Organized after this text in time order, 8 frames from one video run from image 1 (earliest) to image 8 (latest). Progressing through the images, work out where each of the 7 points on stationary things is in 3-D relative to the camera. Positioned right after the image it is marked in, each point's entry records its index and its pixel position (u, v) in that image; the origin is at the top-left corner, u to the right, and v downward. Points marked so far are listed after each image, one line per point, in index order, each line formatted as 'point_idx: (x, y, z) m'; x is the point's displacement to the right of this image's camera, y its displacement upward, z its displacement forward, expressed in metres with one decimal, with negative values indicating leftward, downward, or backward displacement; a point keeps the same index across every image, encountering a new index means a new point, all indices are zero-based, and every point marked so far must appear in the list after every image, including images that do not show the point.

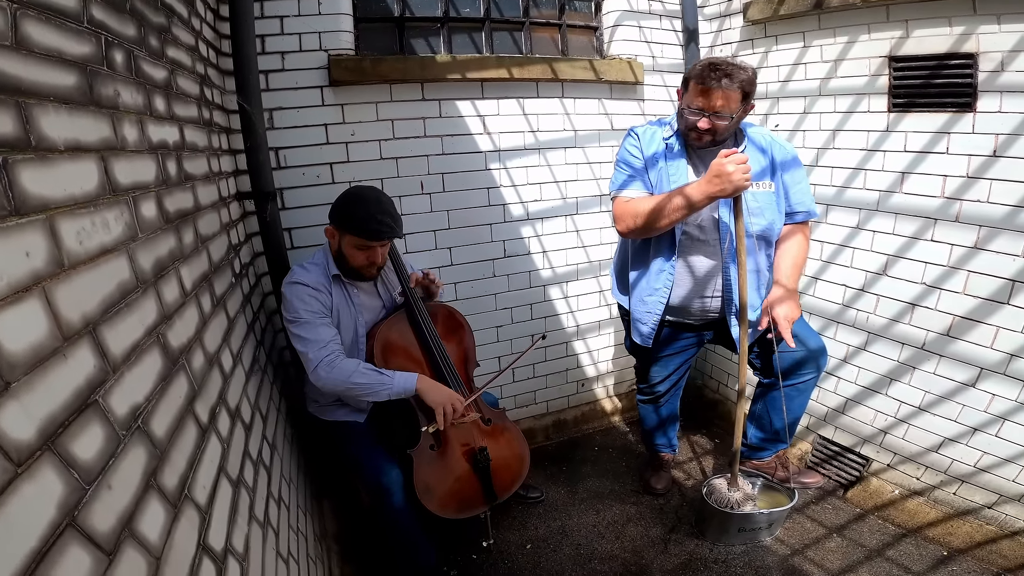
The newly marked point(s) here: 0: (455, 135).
0: (-0.3, +0.8, +2.9) m
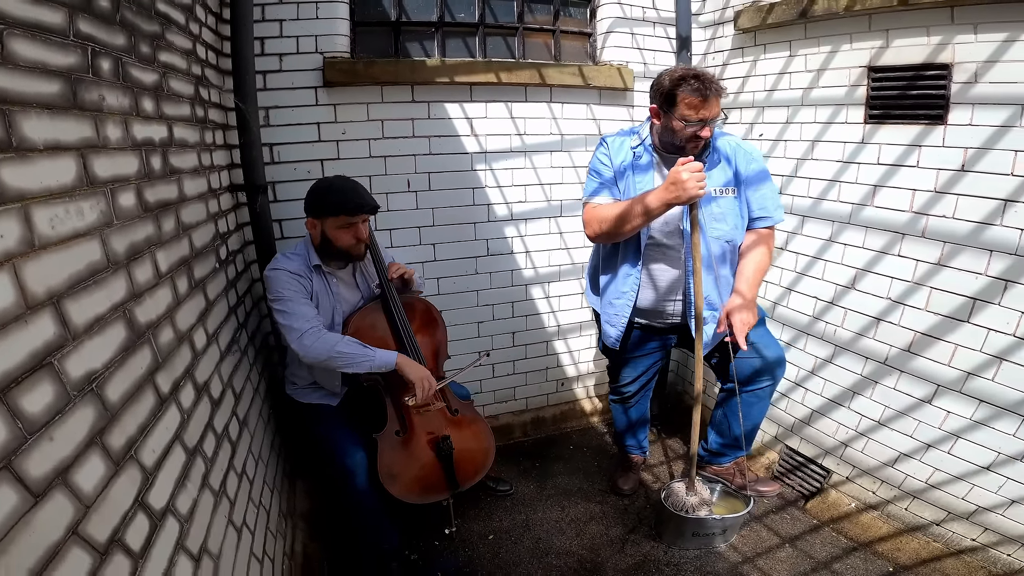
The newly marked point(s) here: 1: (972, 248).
0: (-0.4, +0.9, +3.0) m
1: (+1.8, +0.1, +2.1) m
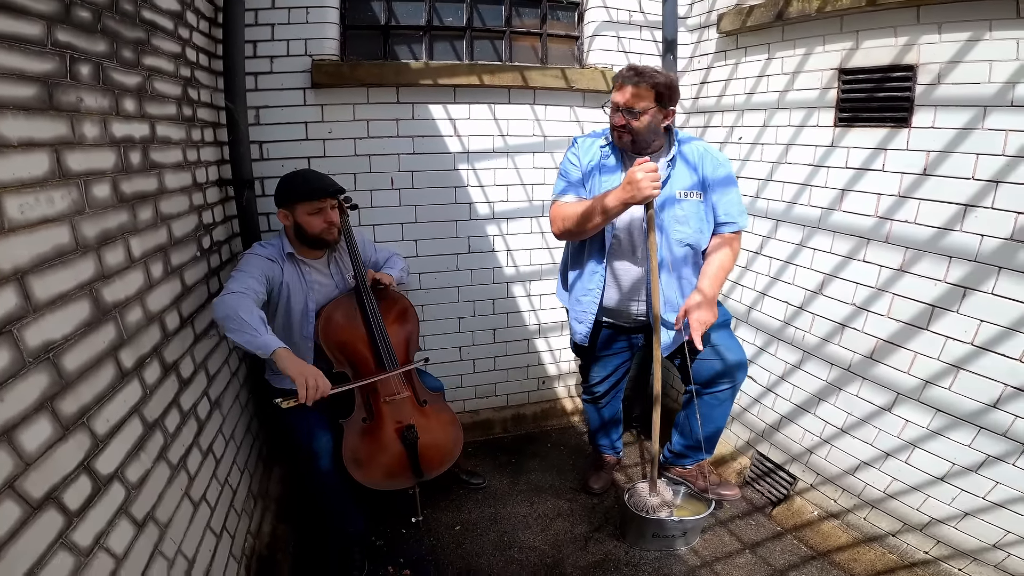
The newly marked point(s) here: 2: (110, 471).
0: (-0.5, +0.9, +3.1) m
1: (+1.6, +0.1, +2.0) m
2: (-1.3, -0.6, +1.6) m
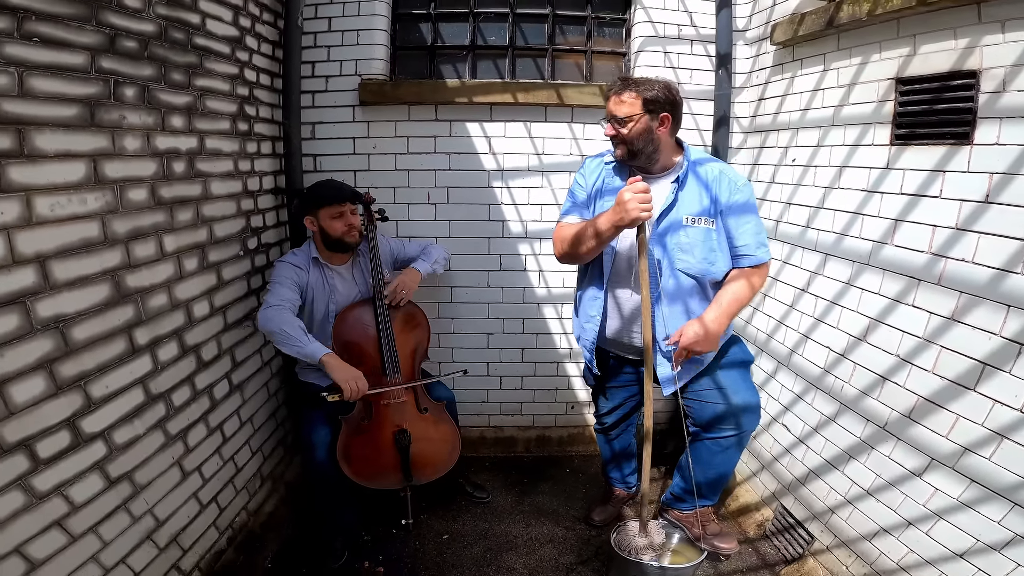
0: (-0.3, +0.8, +3.2) m
1: (+1.5, 0.0, +1.6) m
2: (-1.5, -0.5, +1.9) m
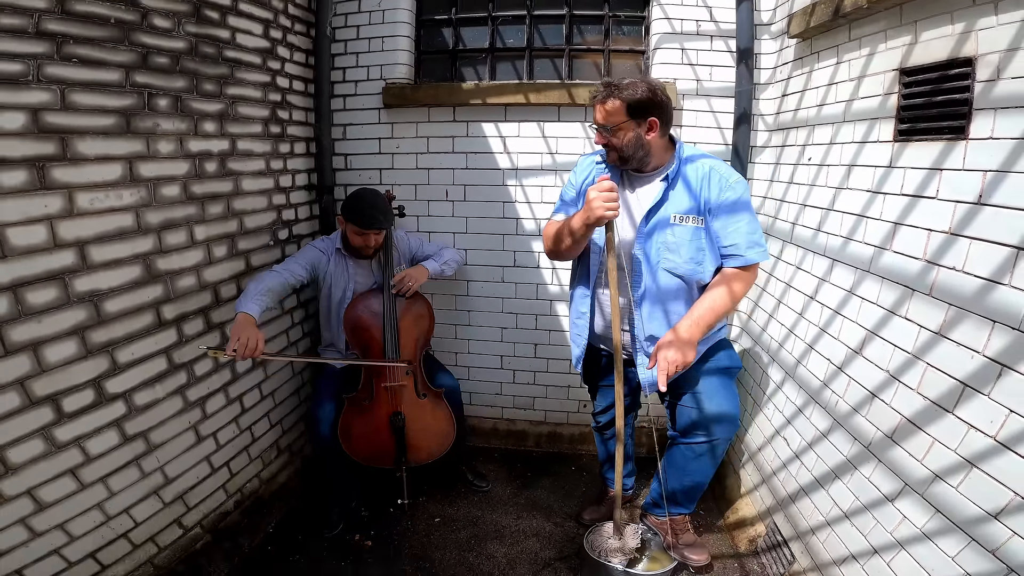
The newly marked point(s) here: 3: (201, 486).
0: (-0.2, +0.8, +3.3) m
1: (+1.3, -0.1, +1.5) m
2: (-1.6, -0.4, +2.2) m
3: (-1.6, -1.0, +2.6) m
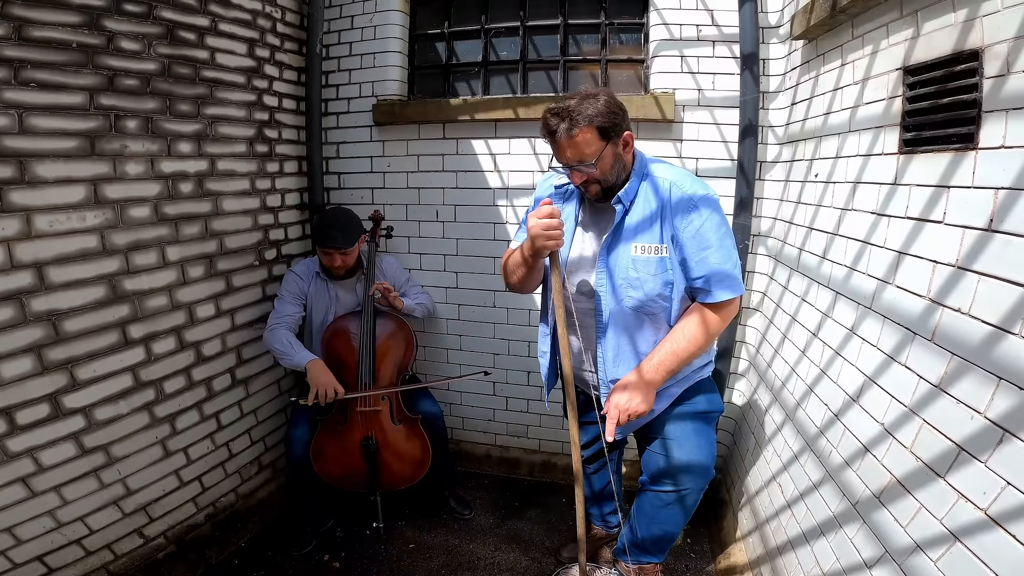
0: (-0.3, +0.7, +3.2) m
1: (+1.1, -0.2, +1.2) m
2: (-1.8, -0.5, +2.2) m
3: (-1.7, -1.0, +2.5) m
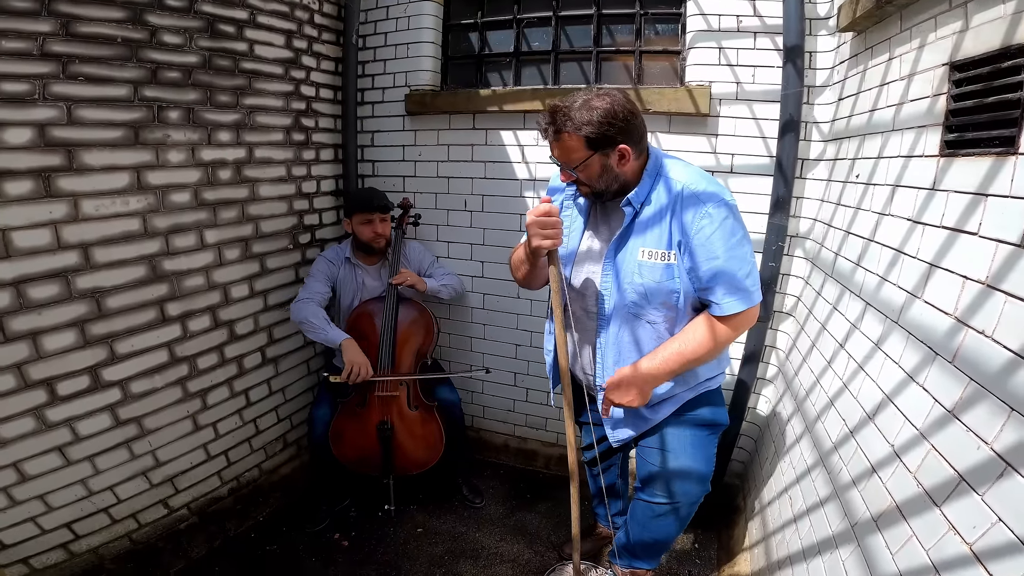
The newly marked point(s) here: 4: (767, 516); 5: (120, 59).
0: (-0.1, +0.8, +3.1) m
1: (+1.0, -0.2, +1.1) m
2: (-1.8, -0.4, +2.3) m
3: (-1.7, -0.9, +2.7) m
4: (+1.1, -1.0, +2.2) m
5: (-1.6, +1.0, +2.2) m
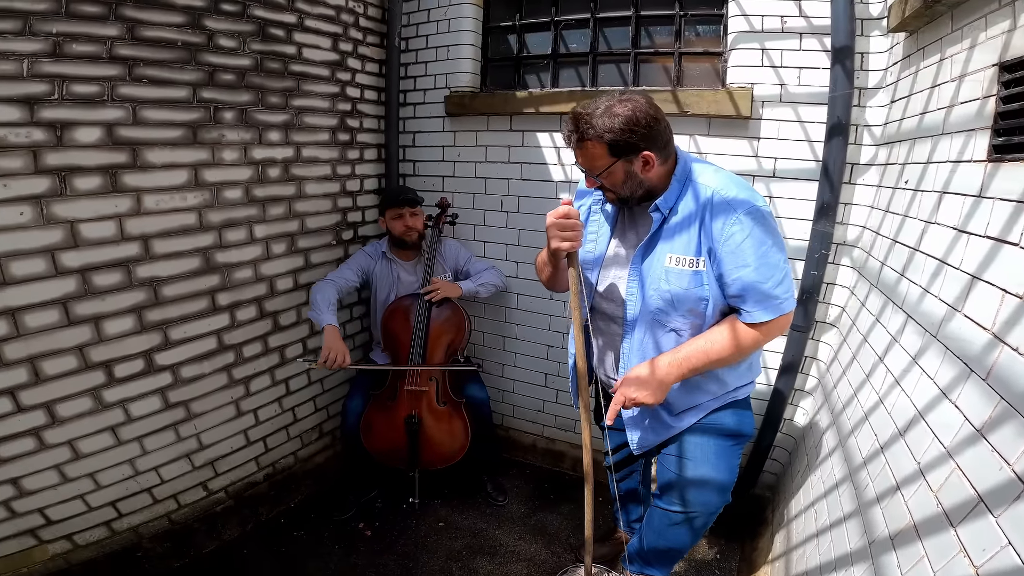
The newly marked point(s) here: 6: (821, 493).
0: (+0.1, +0.8, +3.2) m
1: (+1.0, -0.2, +1.0) m
2: (-1.7, -0.3, +2.5) m
3: (-1.5, -0.9, +2.9) m
4: (+1.2, -1.0, +2.1) m
5: (-1.5, +1.0, +2.3) m
6: (+1.2, -0.8, +1.9) m
